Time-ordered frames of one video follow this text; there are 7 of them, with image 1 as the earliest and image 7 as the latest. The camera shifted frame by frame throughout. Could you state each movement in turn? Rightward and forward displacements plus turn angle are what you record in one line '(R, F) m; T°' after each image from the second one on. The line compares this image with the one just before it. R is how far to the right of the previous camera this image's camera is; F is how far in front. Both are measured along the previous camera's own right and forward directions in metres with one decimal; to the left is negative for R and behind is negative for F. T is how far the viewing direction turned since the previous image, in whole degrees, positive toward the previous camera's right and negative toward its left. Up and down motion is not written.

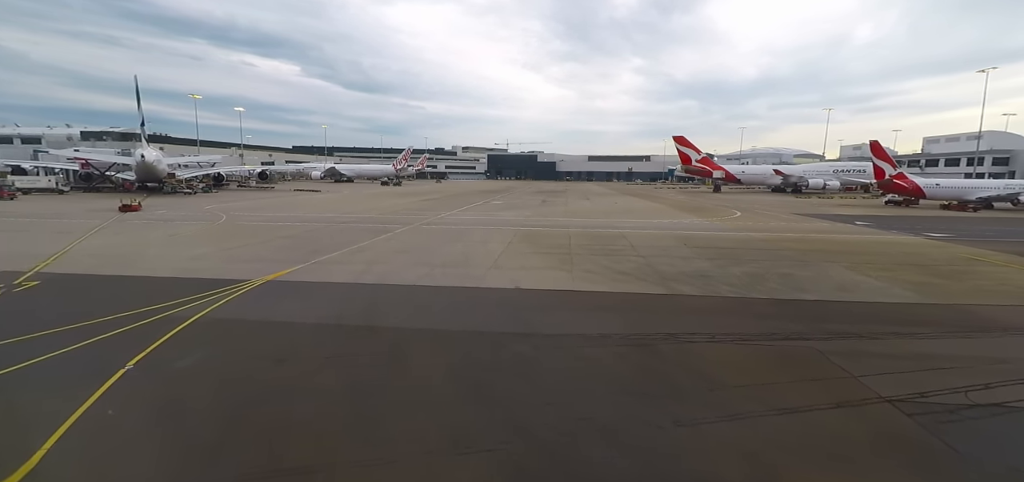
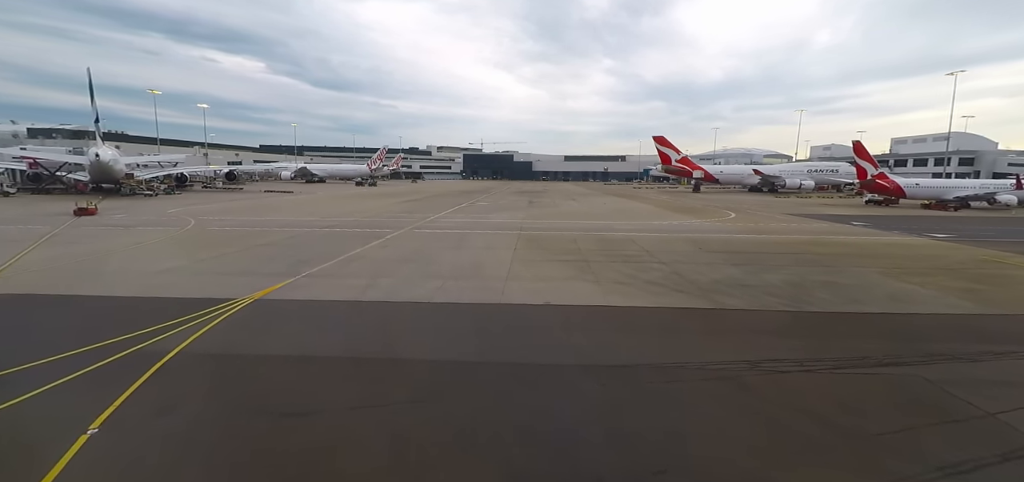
(-1.1, +1.1) m; +3°
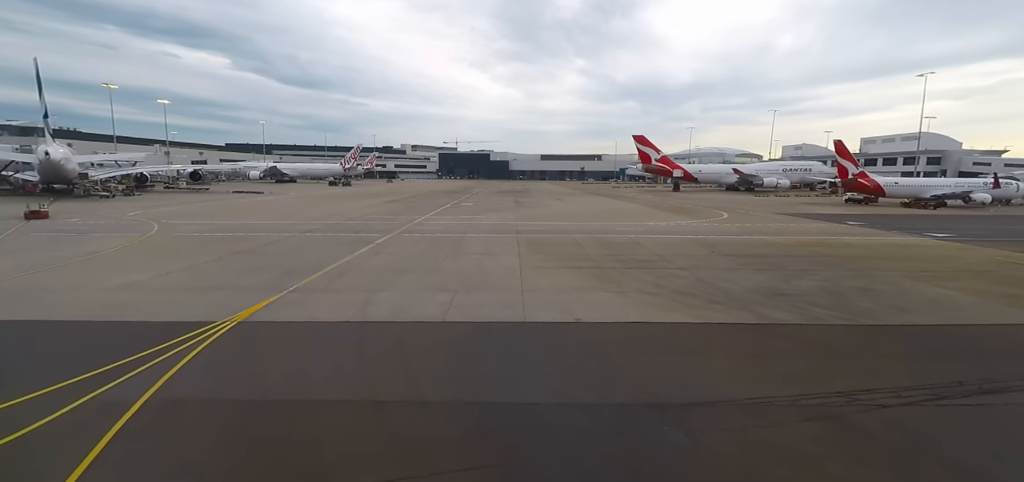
(-0.9, +1.0) m; +3°
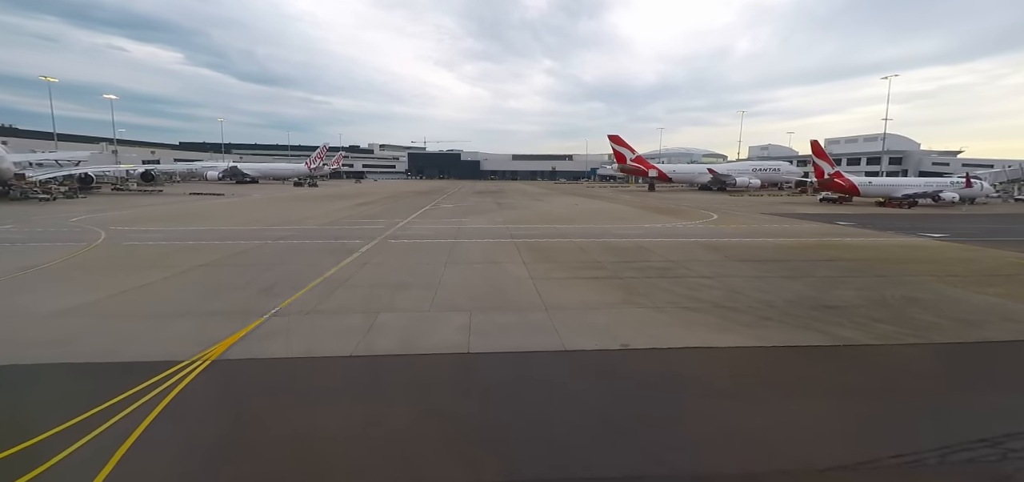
(-1.0, +1.2) m; +4°
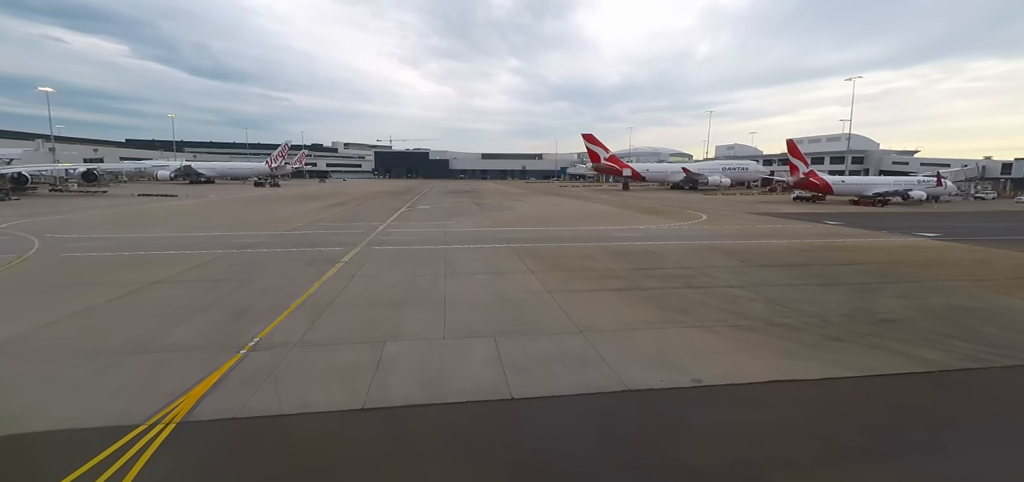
(-1.0, +1.2) m; +4°
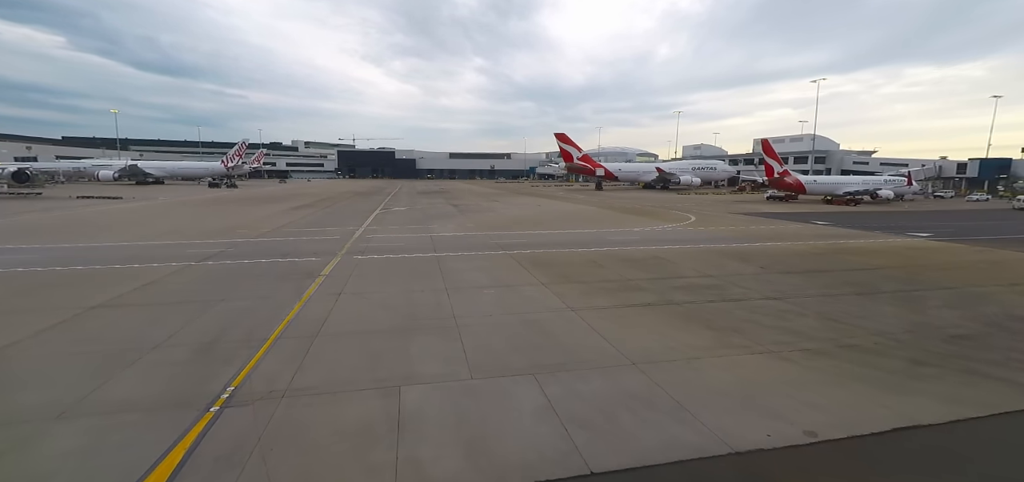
(-1.0, +1.3) m; +4°
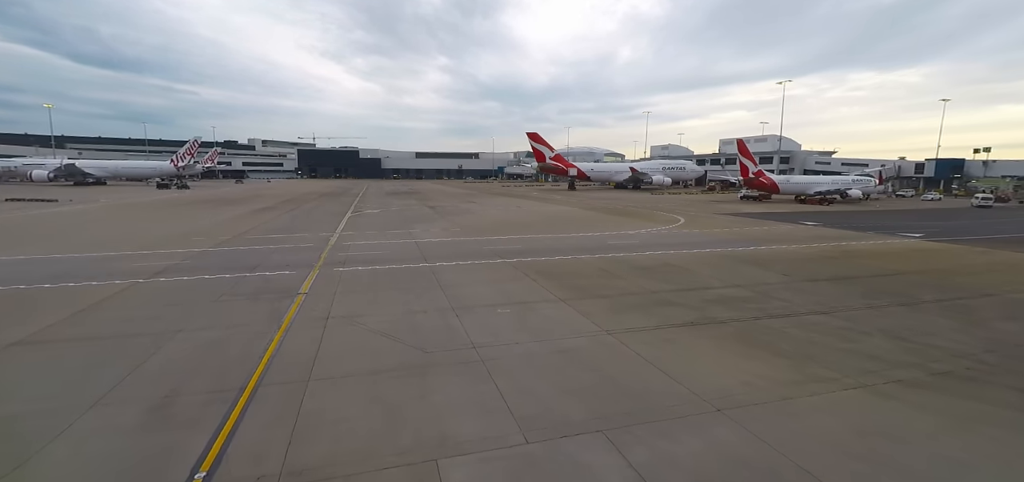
(-1.0, +1.3) m; +4°
